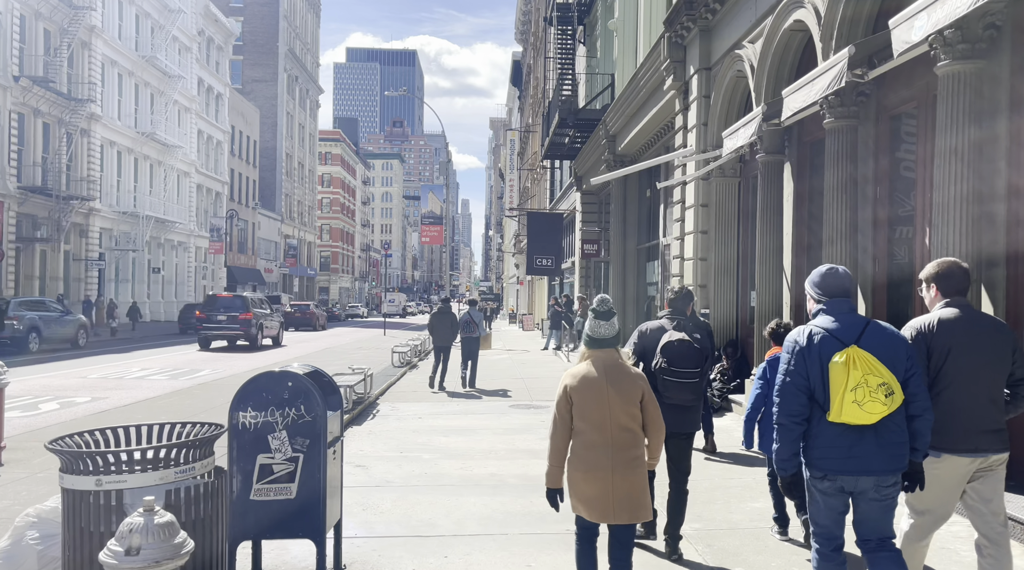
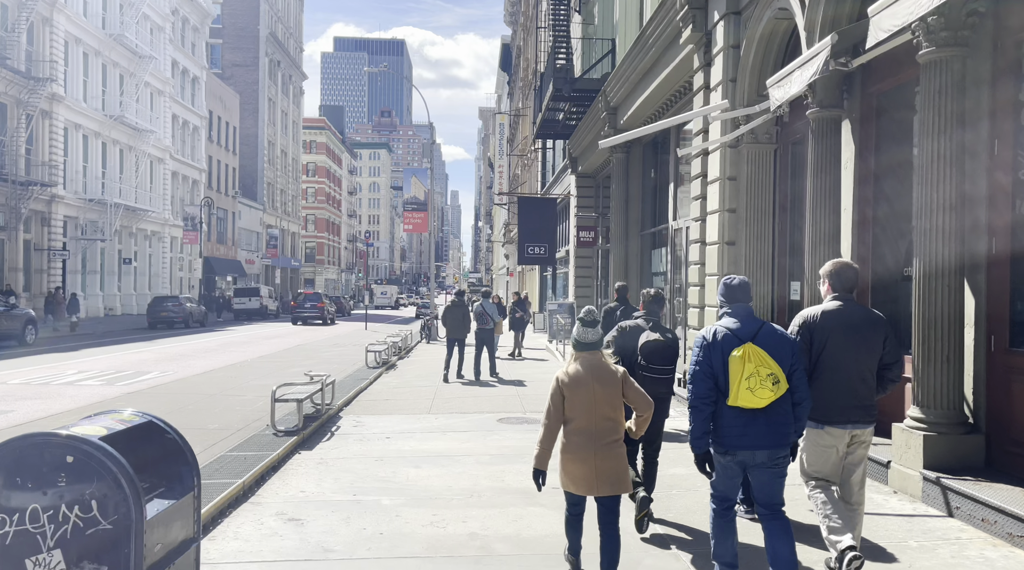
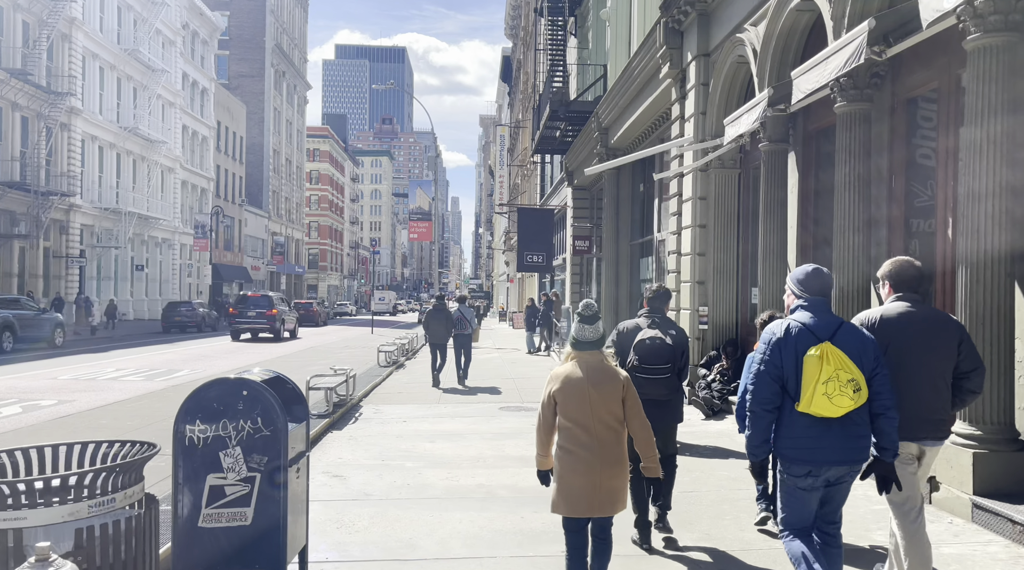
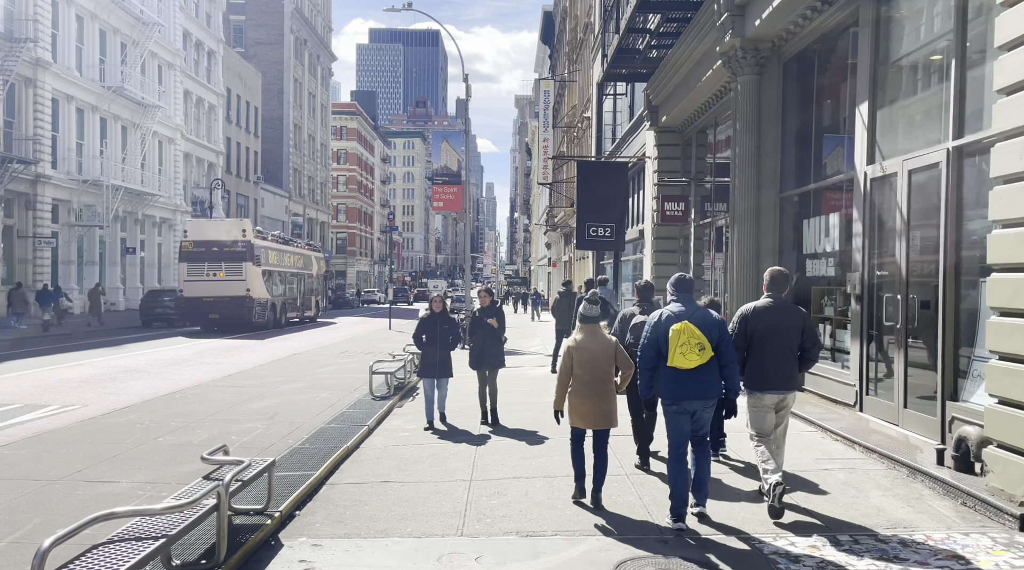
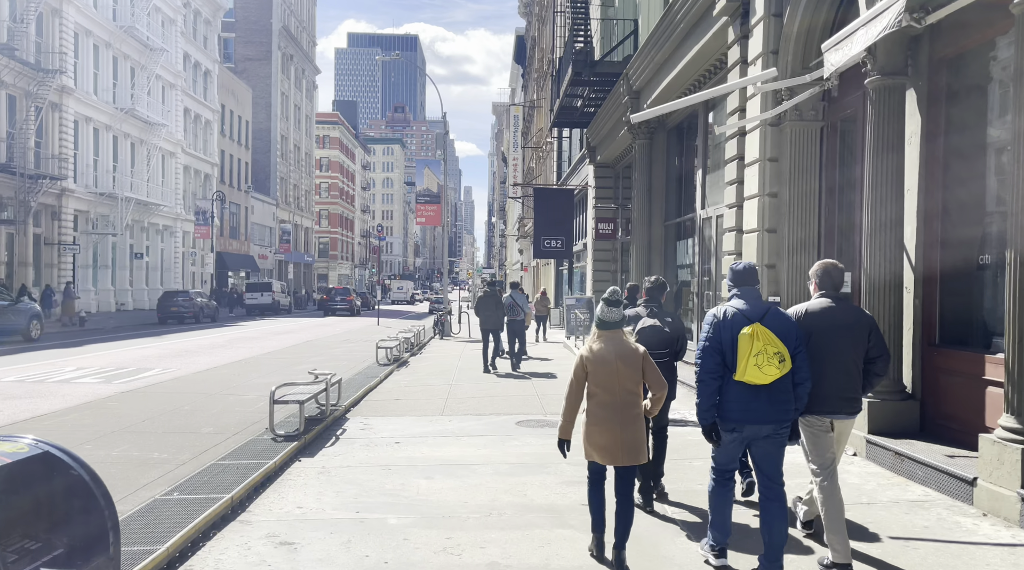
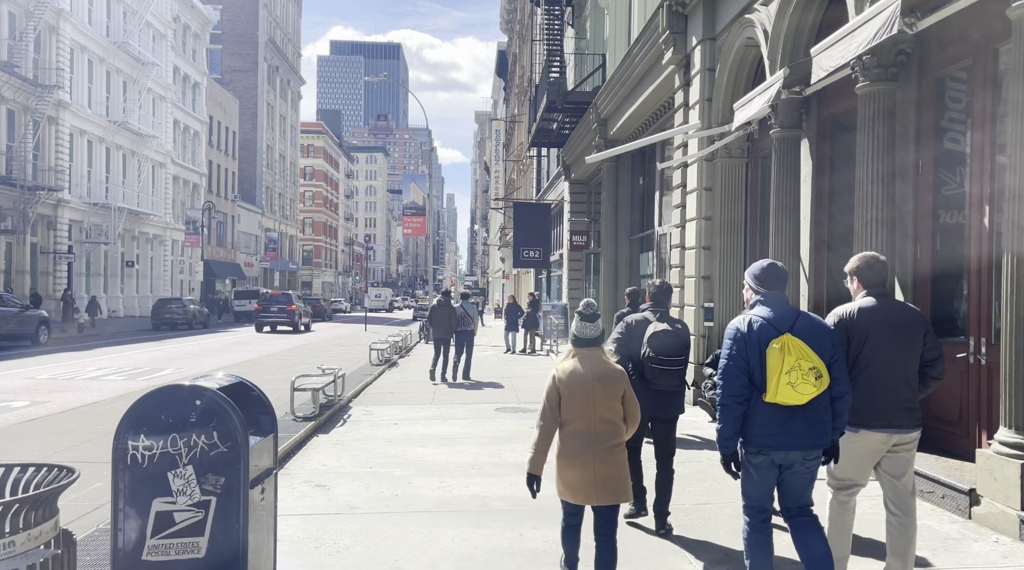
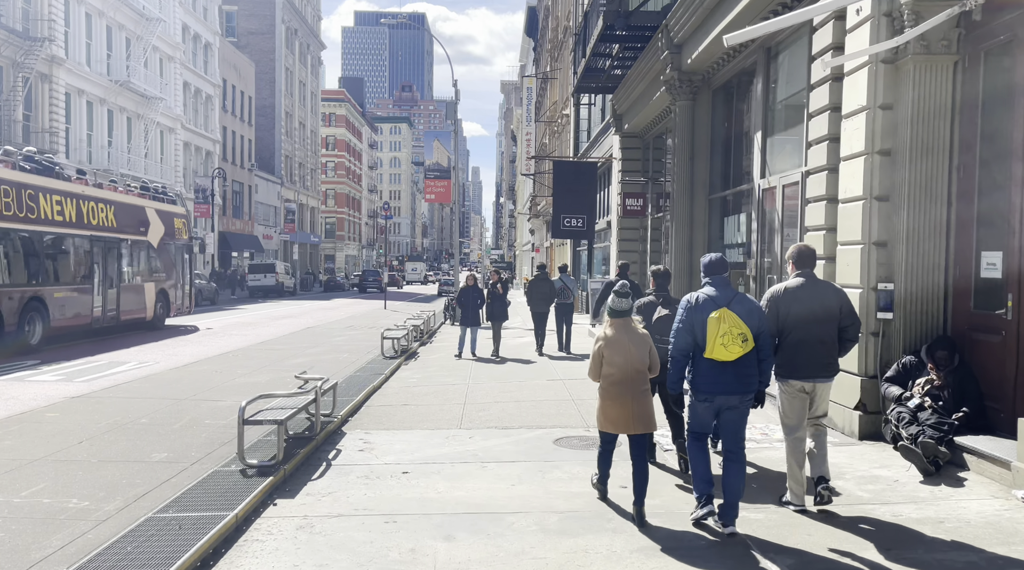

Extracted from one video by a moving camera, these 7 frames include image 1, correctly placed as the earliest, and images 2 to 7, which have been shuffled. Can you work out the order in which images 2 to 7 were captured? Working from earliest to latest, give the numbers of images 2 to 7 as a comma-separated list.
3, 6, 2, 5, 7, 4
